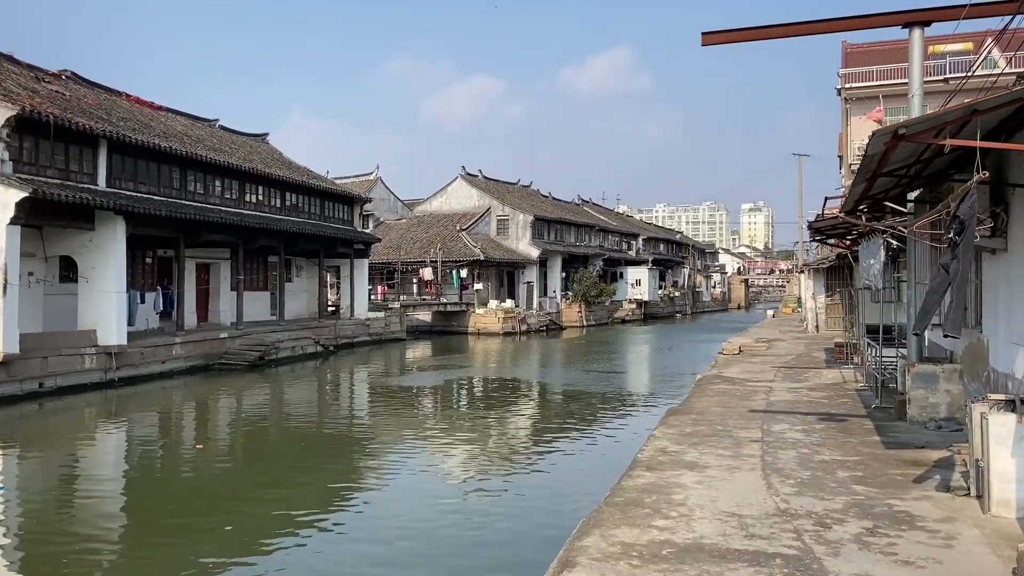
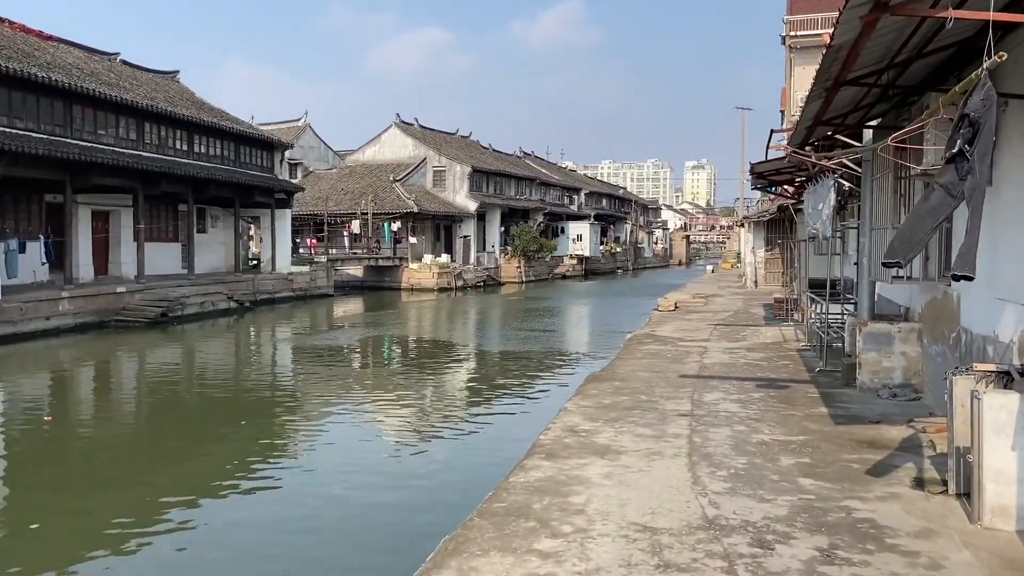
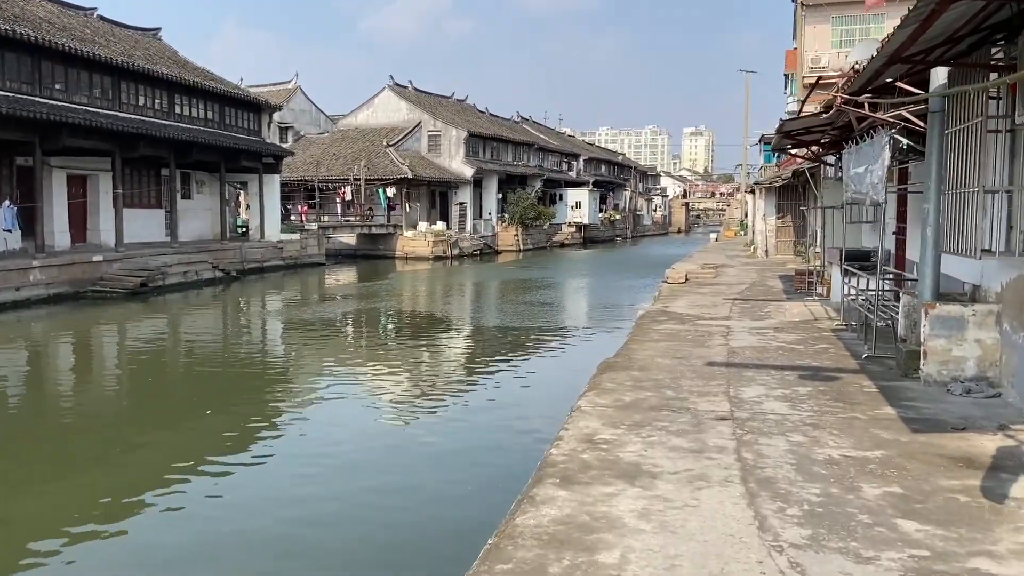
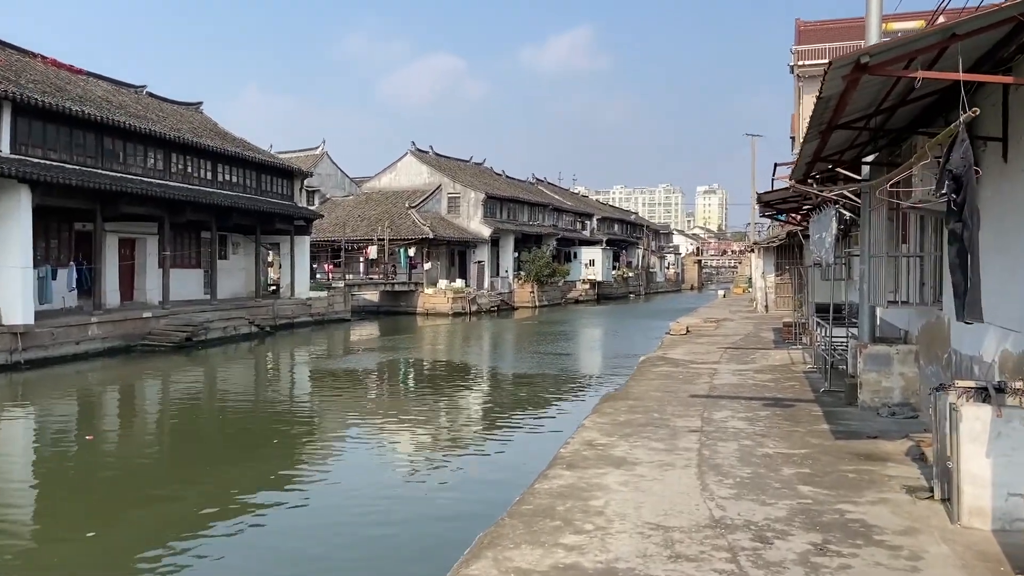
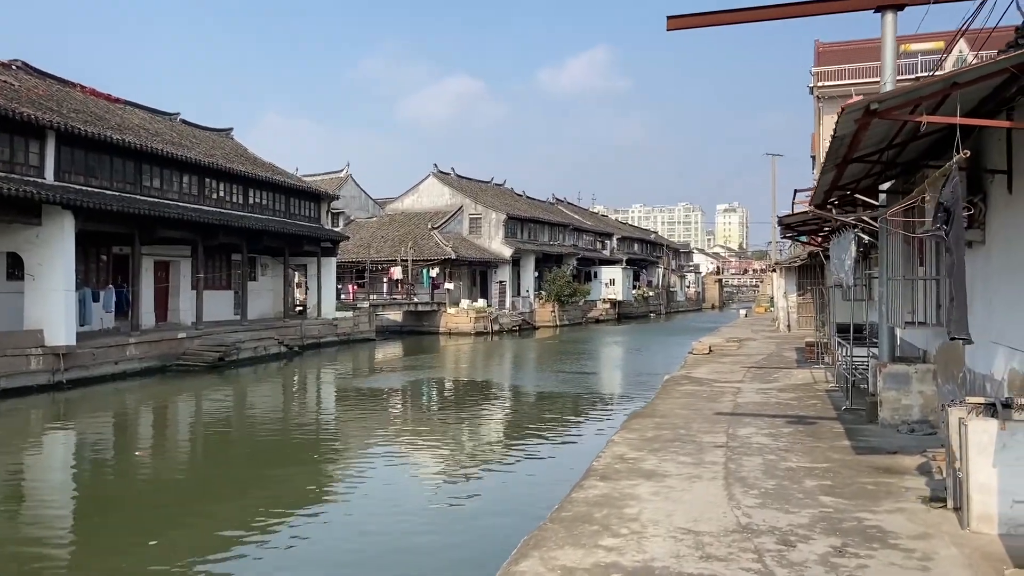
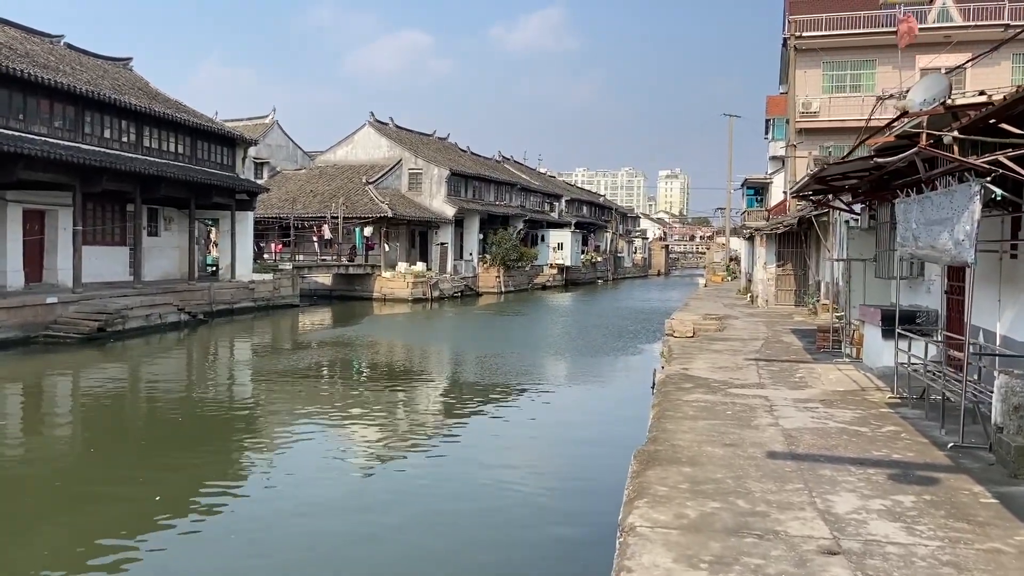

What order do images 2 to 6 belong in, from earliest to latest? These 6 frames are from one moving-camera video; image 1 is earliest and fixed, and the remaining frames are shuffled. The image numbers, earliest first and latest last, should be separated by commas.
5, 4, 2, 3, 6
